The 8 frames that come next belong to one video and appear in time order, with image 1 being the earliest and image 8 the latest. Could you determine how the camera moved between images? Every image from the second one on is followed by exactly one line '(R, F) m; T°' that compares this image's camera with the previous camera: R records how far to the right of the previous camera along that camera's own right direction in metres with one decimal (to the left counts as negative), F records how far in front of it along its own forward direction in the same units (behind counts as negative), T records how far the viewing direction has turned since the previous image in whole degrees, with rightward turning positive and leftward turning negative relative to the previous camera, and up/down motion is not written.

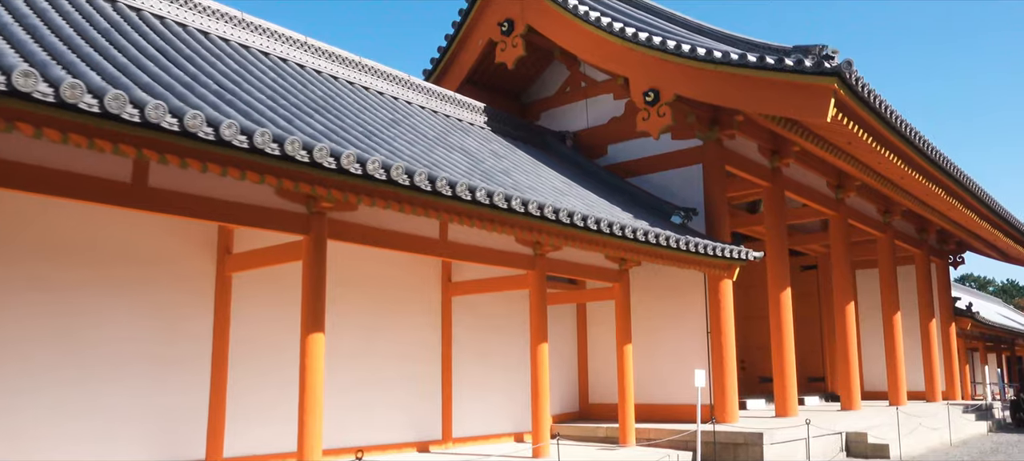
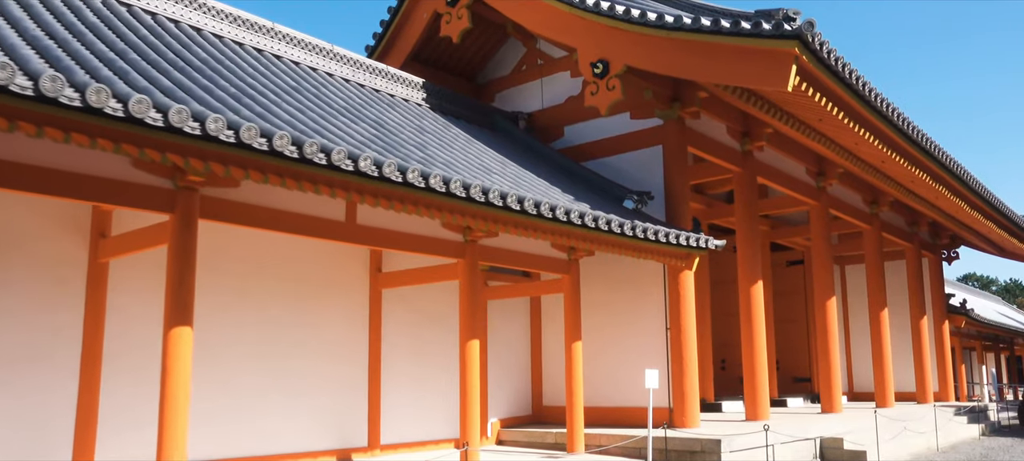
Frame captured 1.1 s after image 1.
(+0.6, +0.8) m; 0°
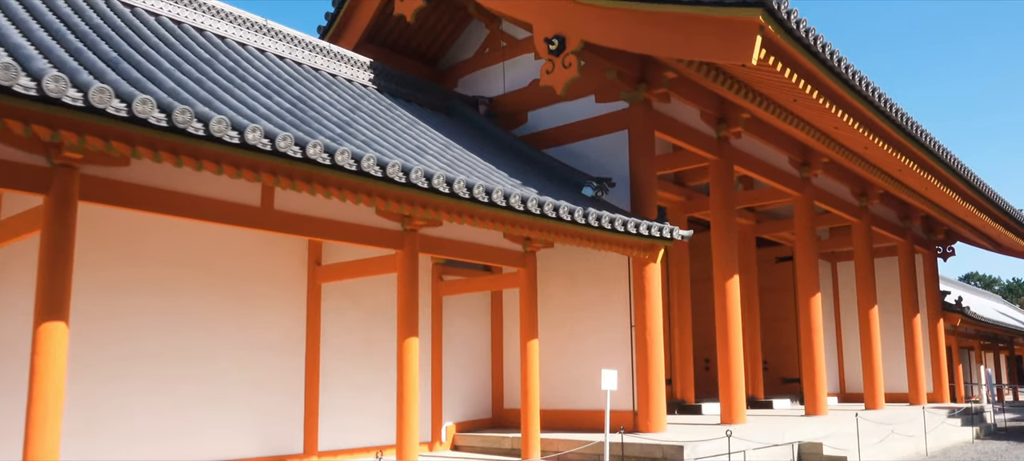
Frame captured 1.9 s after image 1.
(+0.5, +0.6) m; 0°
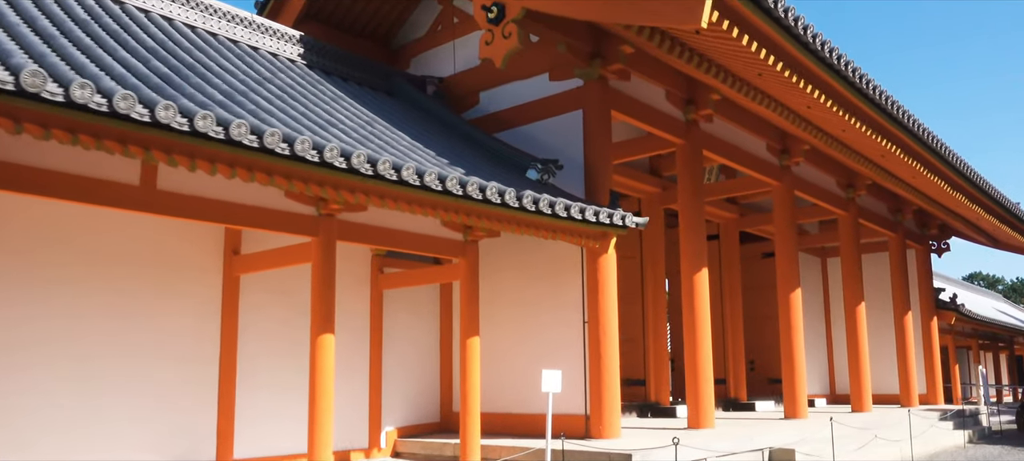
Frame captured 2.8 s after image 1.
(+0.5, +0.7) m; 0°
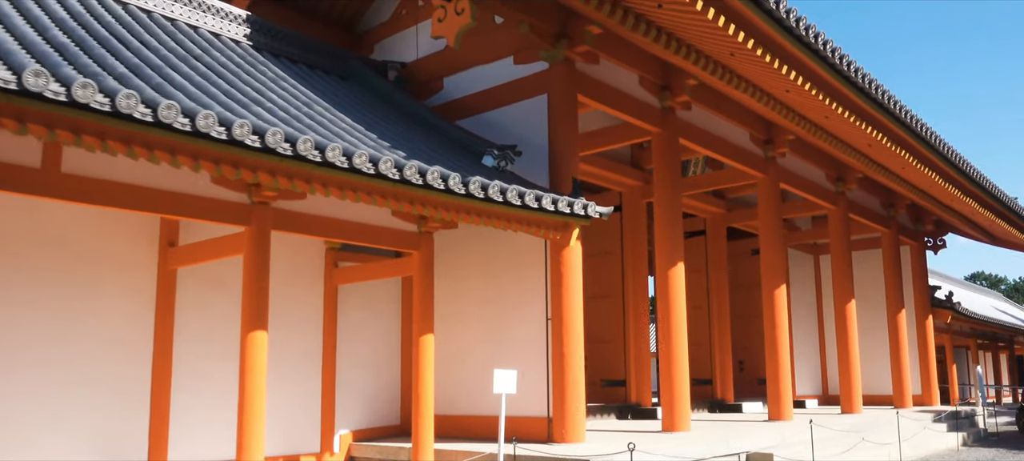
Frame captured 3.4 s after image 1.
(+0.4, +0.5) m; 0°
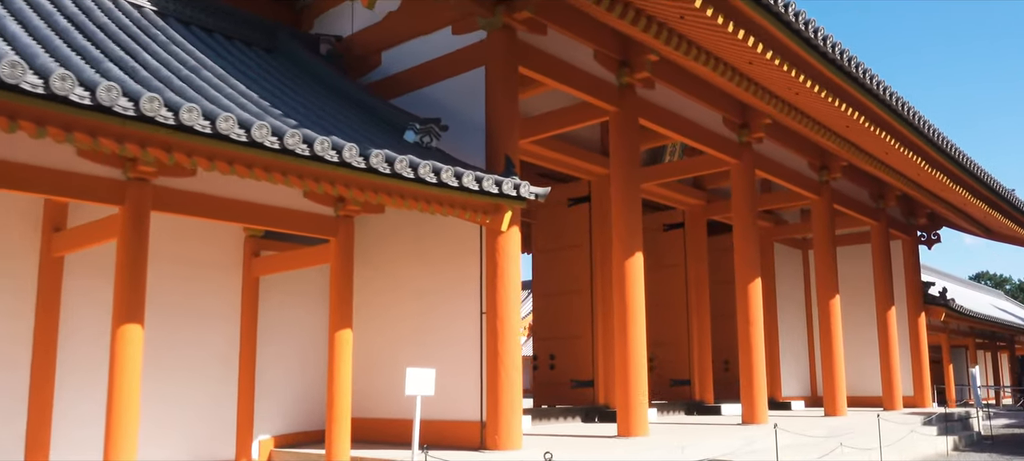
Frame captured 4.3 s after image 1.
(+0.5, +0.7) m; 0°
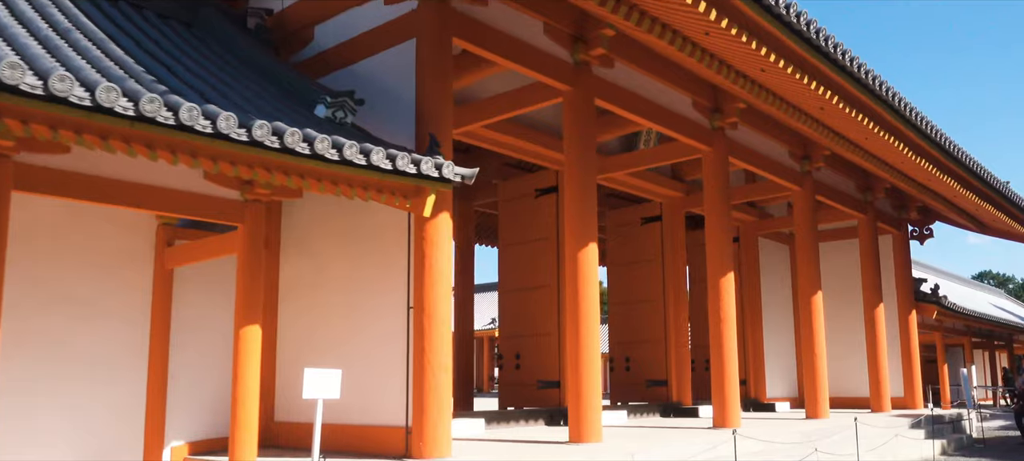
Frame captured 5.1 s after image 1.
(+0.5, +0.6) m; 0°
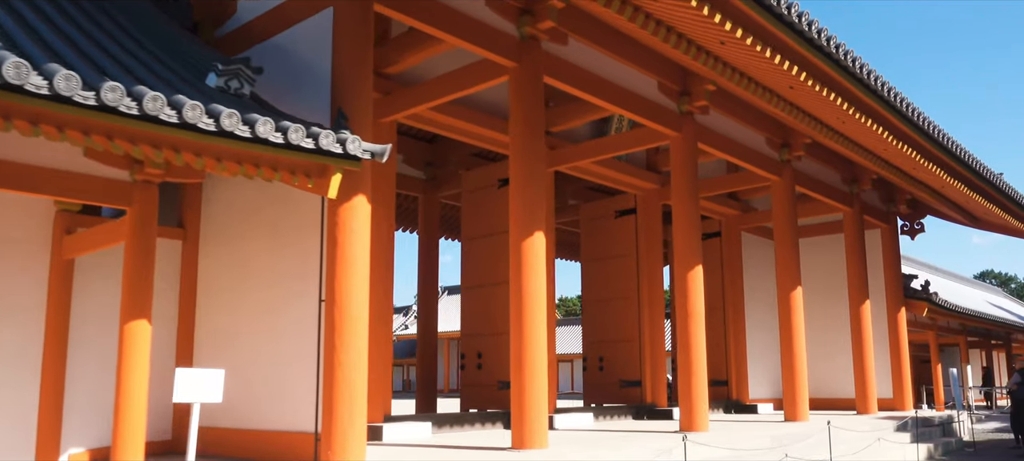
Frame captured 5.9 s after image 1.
(+0.5, +0.6) m; 0°
